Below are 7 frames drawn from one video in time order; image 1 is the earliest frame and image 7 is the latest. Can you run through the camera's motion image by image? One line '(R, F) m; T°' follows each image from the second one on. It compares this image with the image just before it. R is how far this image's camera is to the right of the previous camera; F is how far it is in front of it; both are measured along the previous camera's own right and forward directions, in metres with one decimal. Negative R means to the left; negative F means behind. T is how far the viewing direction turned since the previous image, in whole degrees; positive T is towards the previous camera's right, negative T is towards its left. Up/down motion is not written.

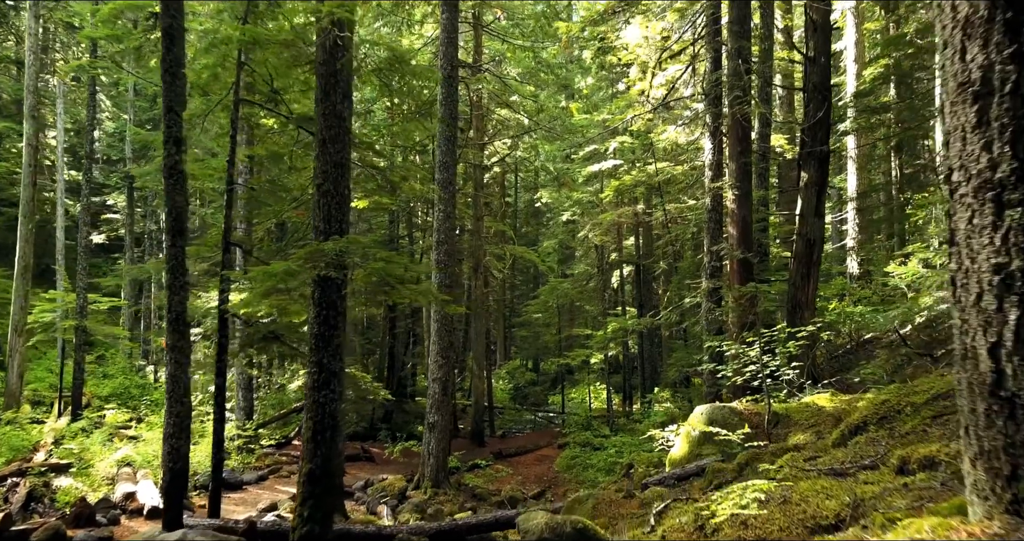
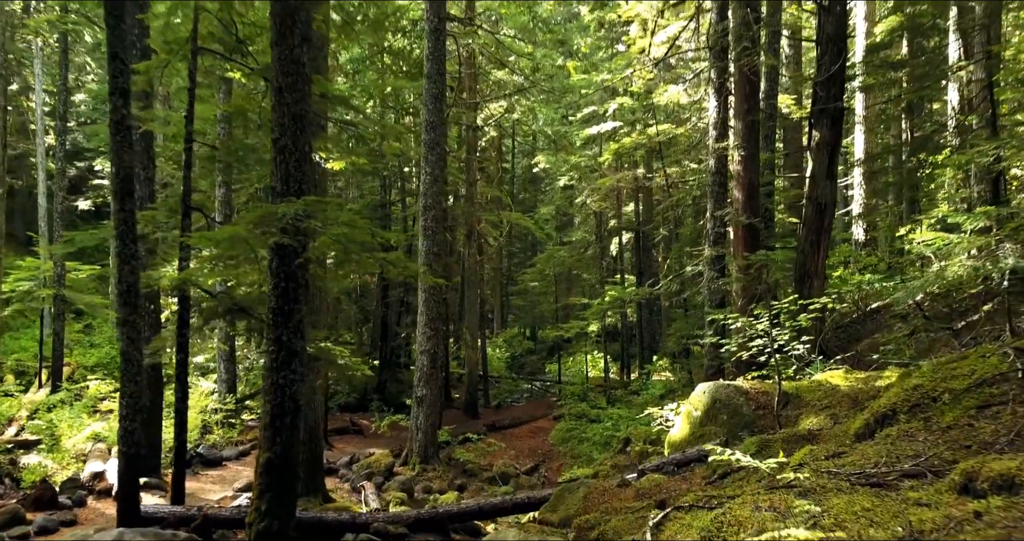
(+0.1, +0.6) m; 0°
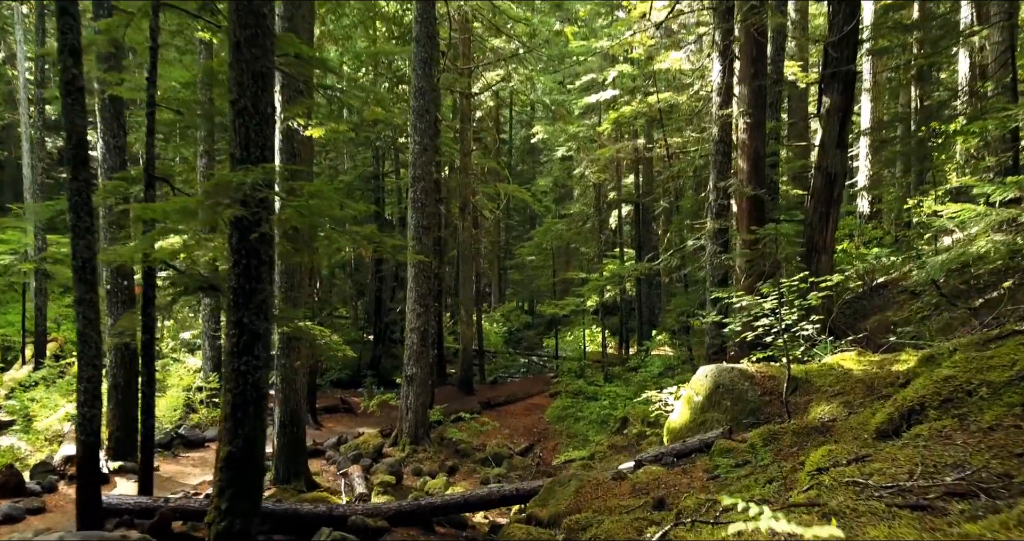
(+0.1, +0.5) m; 0°
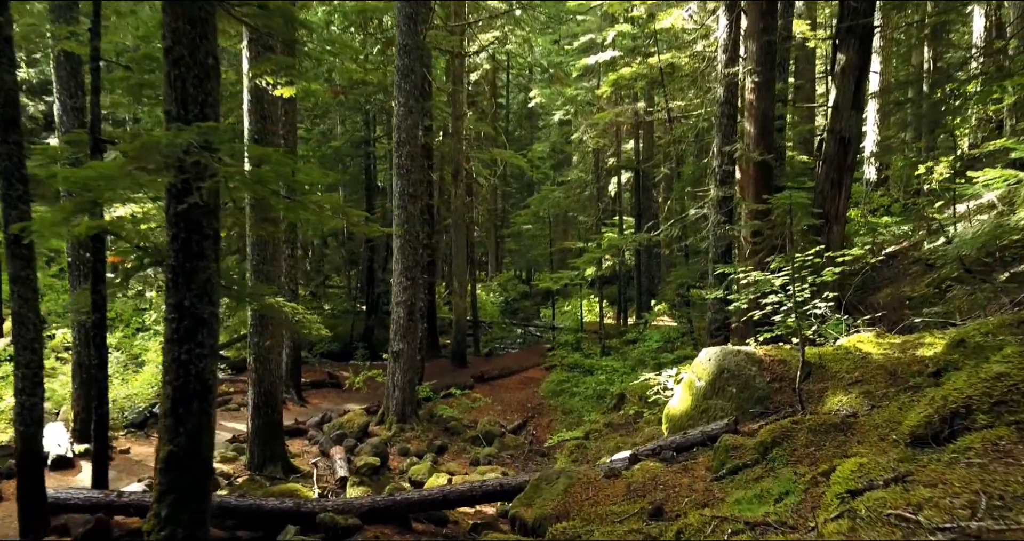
(+0.1, +0.6) m; 0°
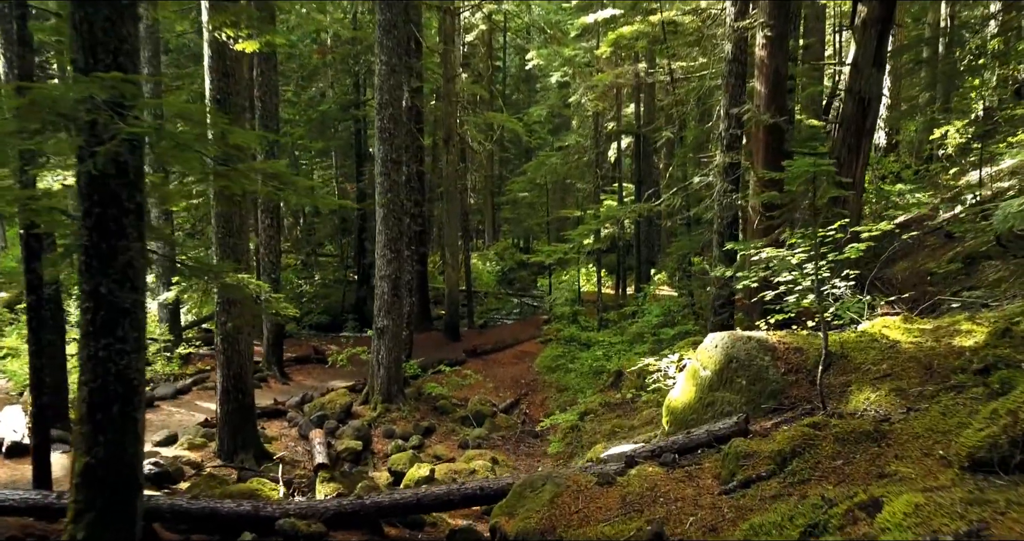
(+0.1, +0.6) m; 0°
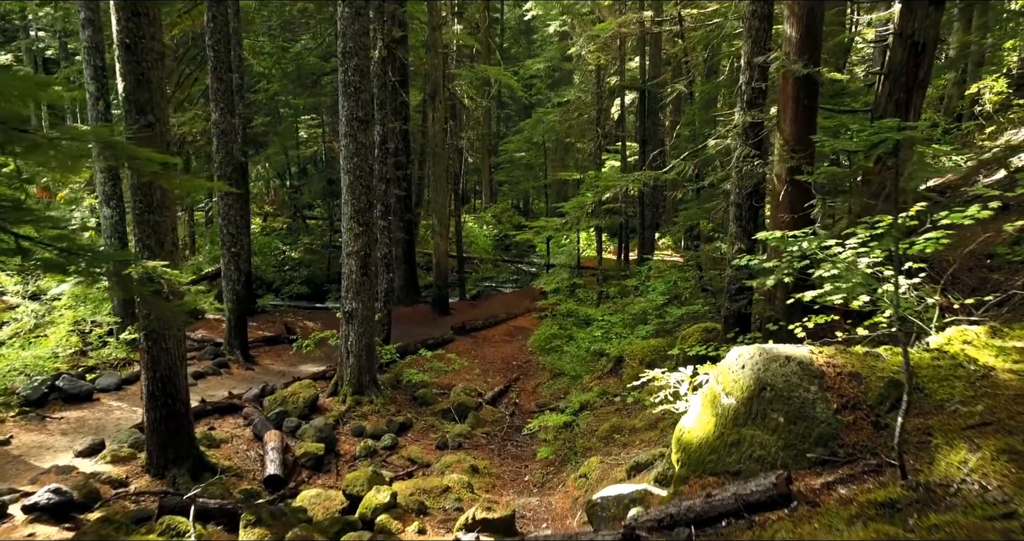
(+0.2, +1.2) m; 0°
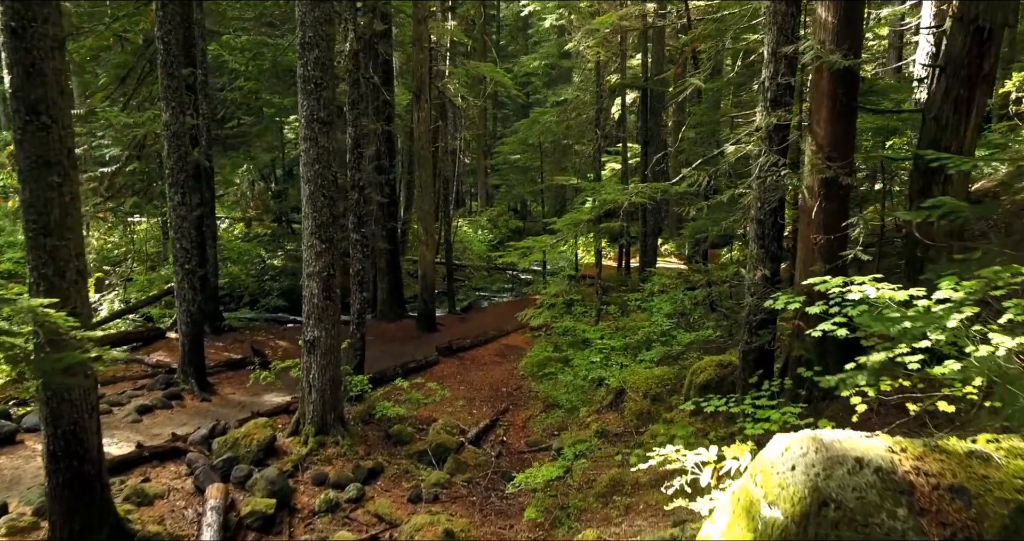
(+0.2, +1.1) m; 0°
